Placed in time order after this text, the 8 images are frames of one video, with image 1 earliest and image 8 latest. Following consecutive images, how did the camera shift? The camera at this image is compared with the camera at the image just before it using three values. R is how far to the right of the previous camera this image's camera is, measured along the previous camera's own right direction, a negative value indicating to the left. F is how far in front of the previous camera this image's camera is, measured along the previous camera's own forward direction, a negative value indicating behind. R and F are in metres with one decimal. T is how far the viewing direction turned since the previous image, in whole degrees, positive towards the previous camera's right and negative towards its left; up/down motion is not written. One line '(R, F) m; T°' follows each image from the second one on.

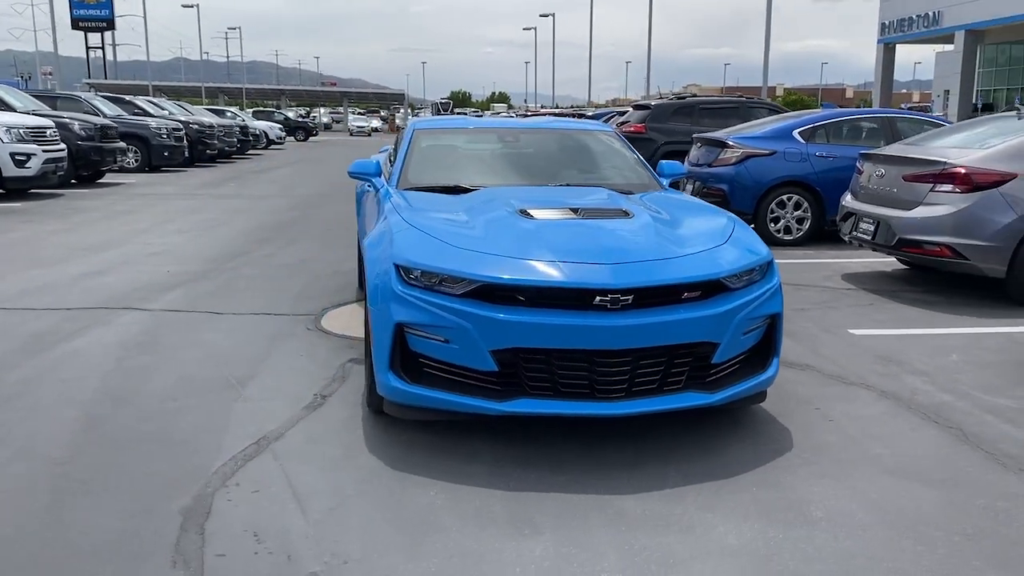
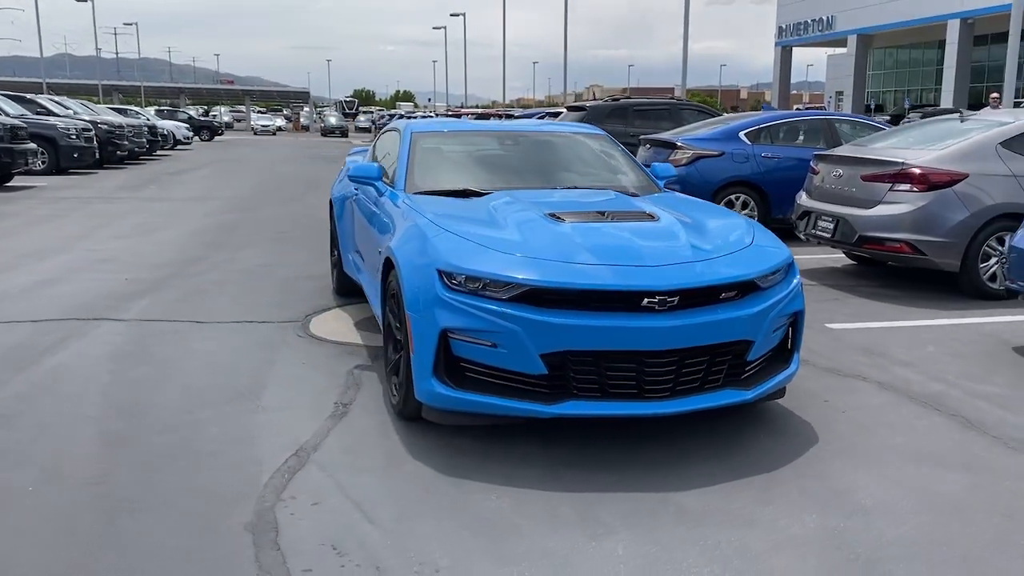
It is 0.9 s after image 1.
(-0.6, 0.0) m; +6°
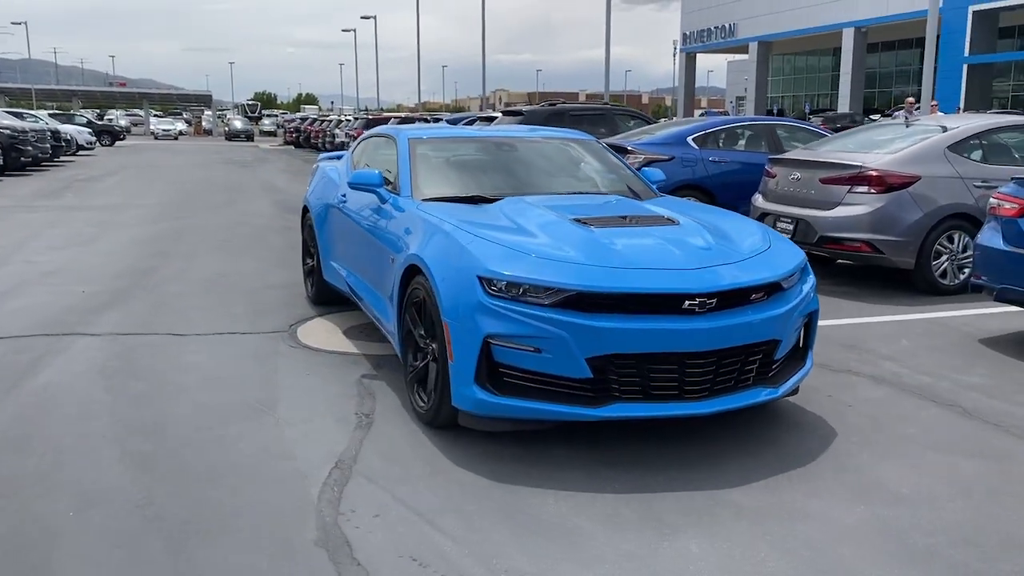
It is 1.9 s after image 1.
(-0.6, 0.0) m; +6°
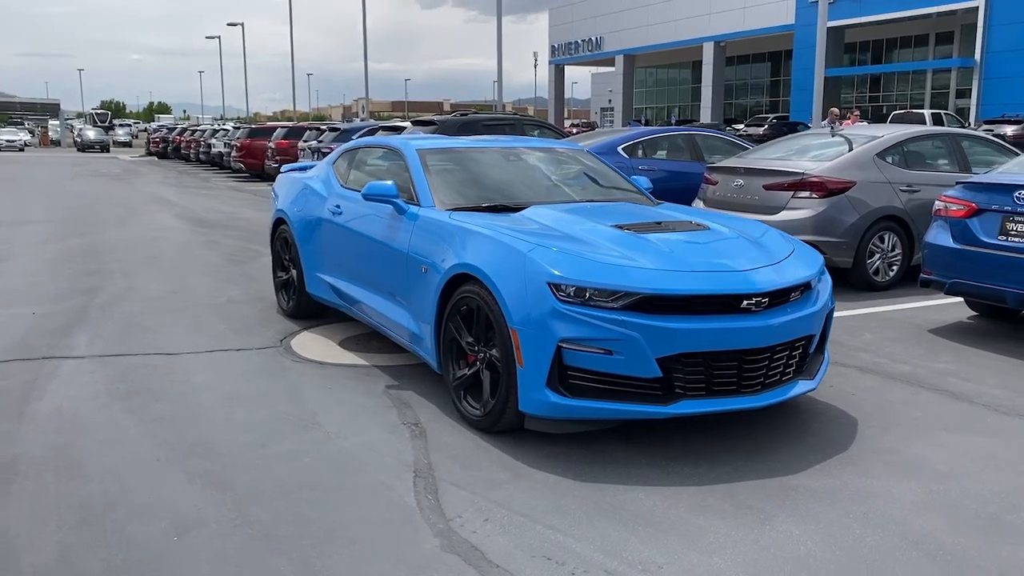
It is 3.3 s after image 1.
(-0.9, 0.0) m; +9°
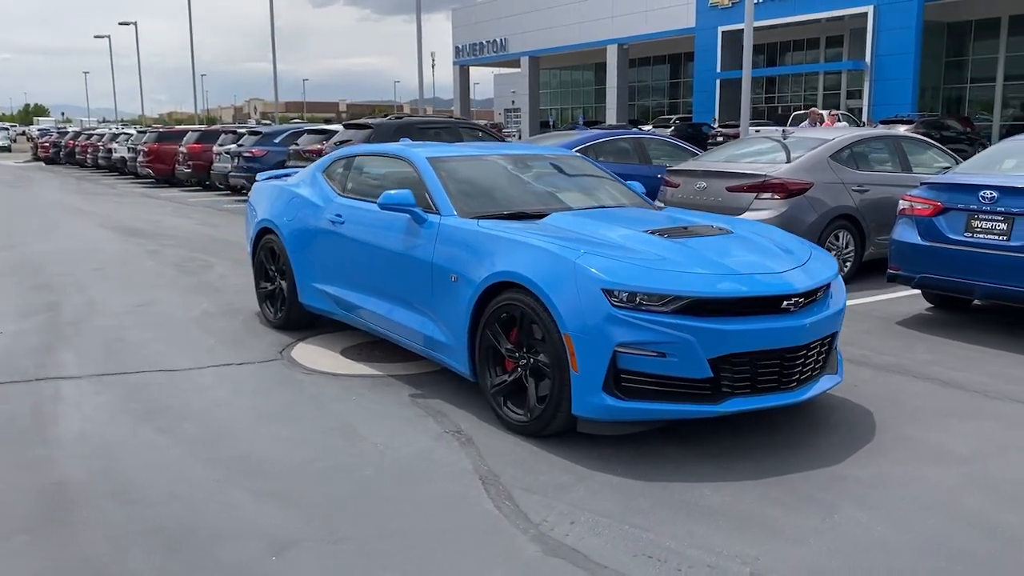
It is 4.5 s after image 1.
(-0.7, 0.0) m; +6°
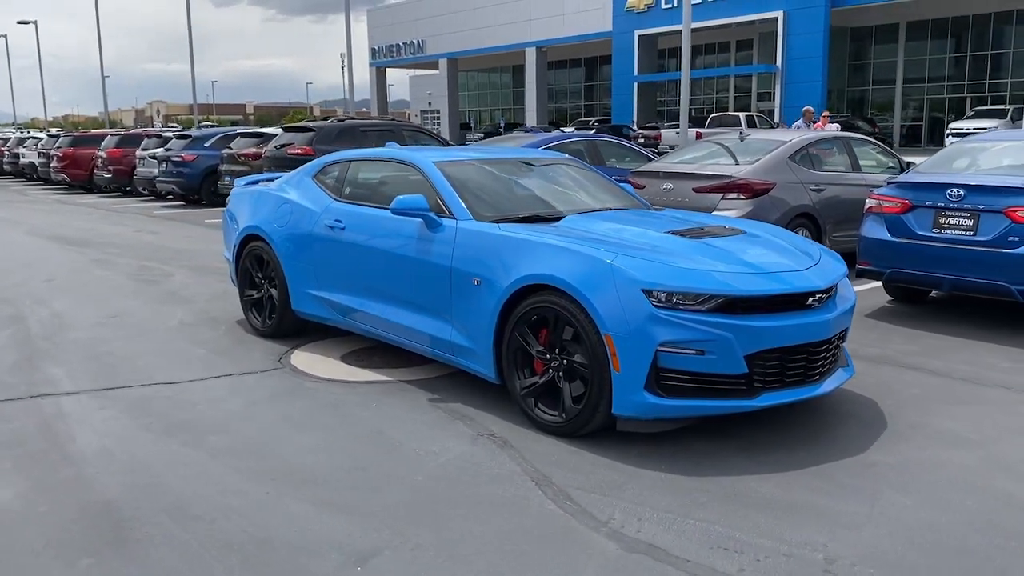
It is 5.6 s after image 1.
(-0.6, 0.0) m; +5°
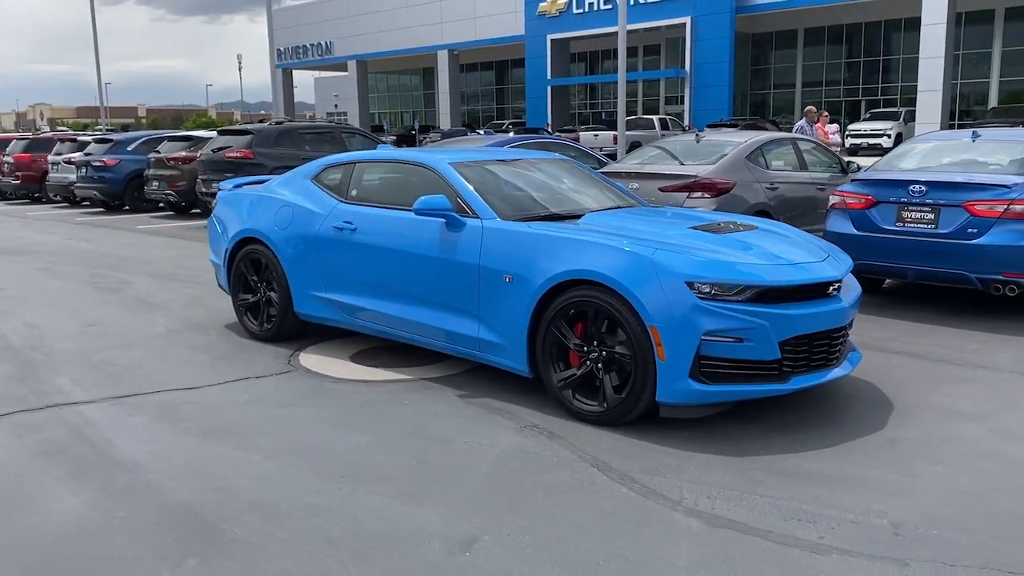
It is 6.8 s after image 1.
(-0.7, -0.1) m; +6°
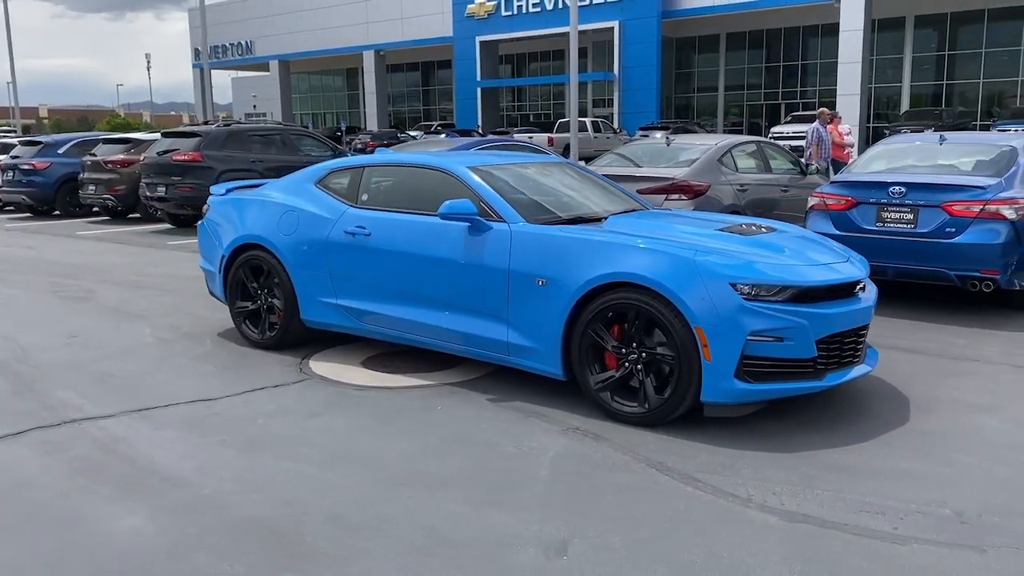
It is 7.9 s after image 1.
(-0.7, 0.0) m; +5°
